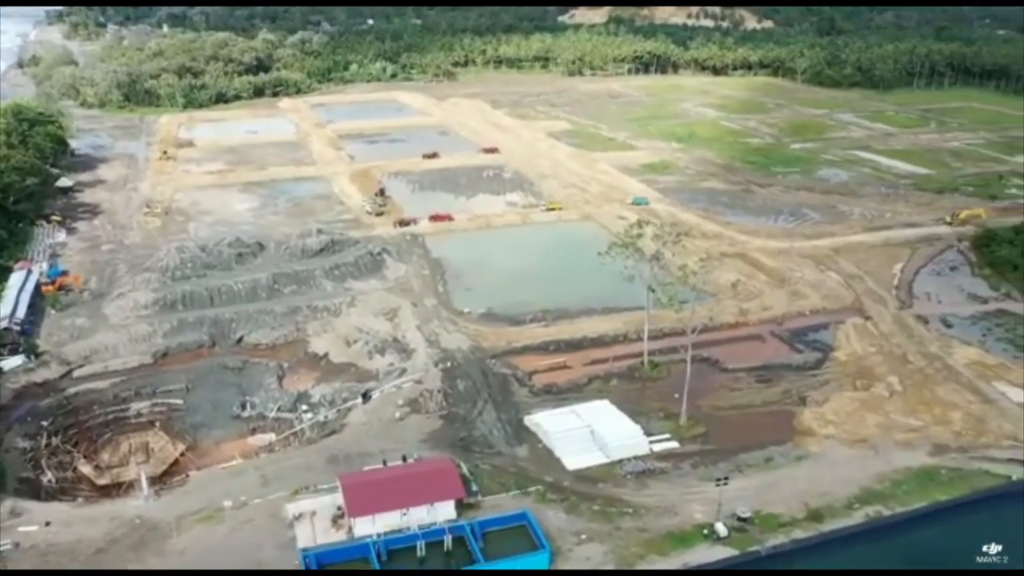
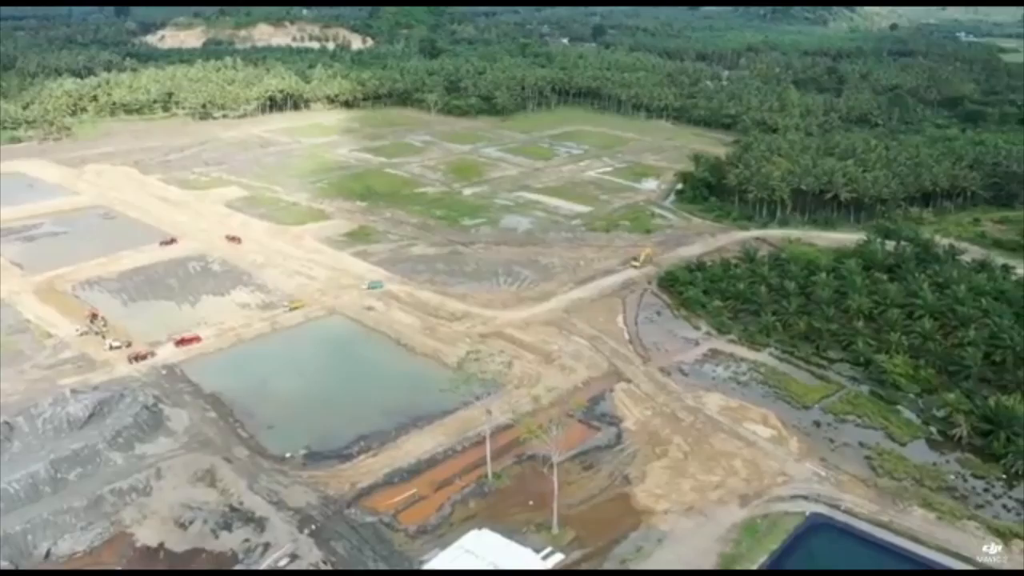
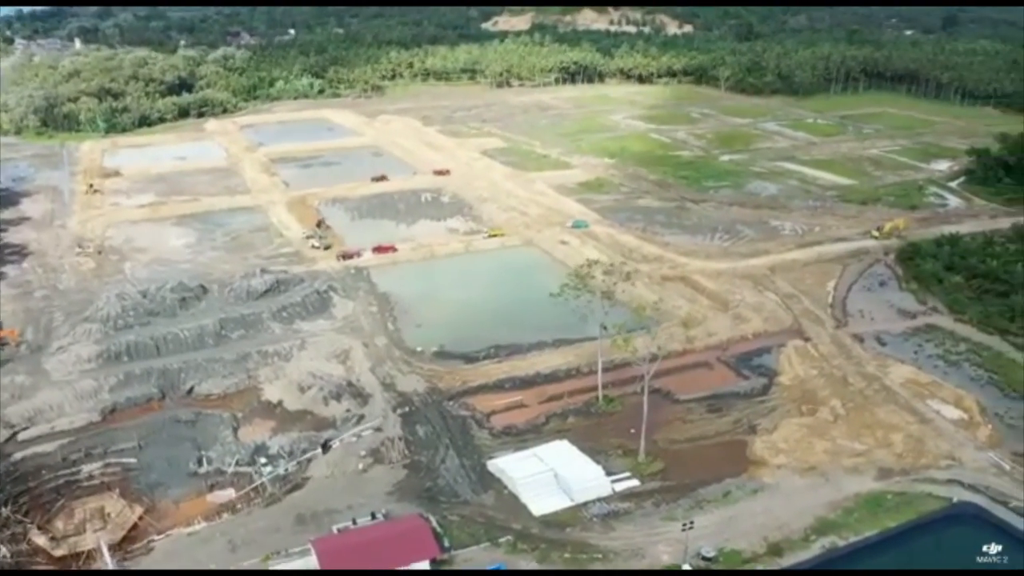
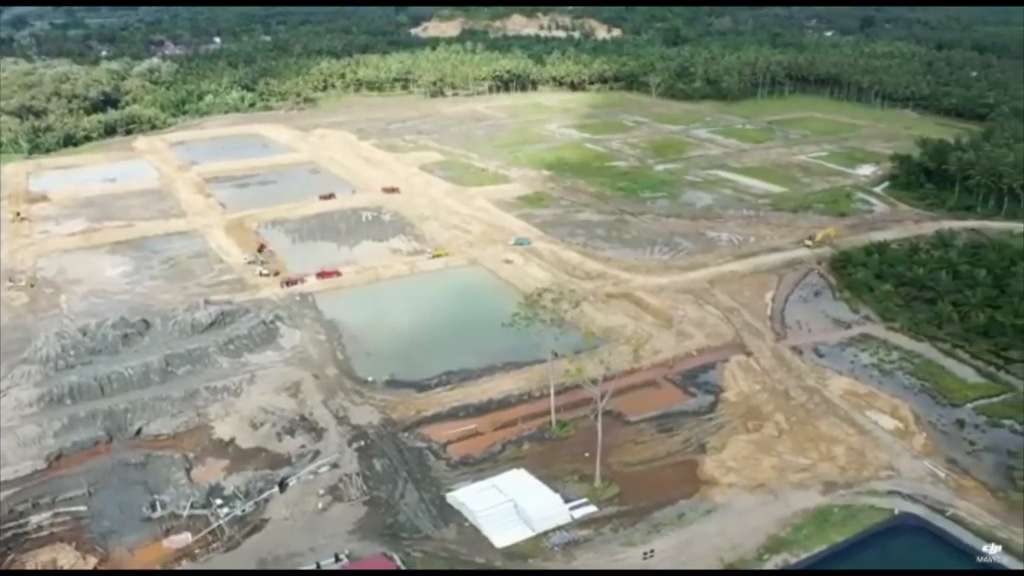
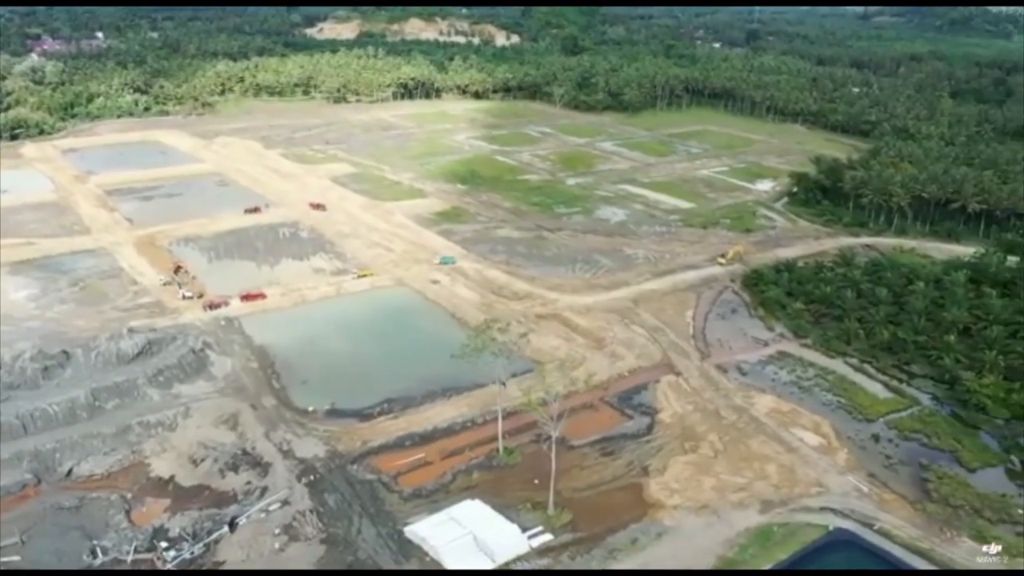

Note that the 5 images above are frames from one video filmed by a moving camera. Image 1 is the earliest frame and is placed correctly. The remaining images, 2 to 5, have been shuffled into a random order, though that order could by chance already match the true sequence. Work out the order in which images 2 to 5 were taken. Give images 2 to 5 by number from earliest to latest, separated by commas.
3, 4, 5, 2
